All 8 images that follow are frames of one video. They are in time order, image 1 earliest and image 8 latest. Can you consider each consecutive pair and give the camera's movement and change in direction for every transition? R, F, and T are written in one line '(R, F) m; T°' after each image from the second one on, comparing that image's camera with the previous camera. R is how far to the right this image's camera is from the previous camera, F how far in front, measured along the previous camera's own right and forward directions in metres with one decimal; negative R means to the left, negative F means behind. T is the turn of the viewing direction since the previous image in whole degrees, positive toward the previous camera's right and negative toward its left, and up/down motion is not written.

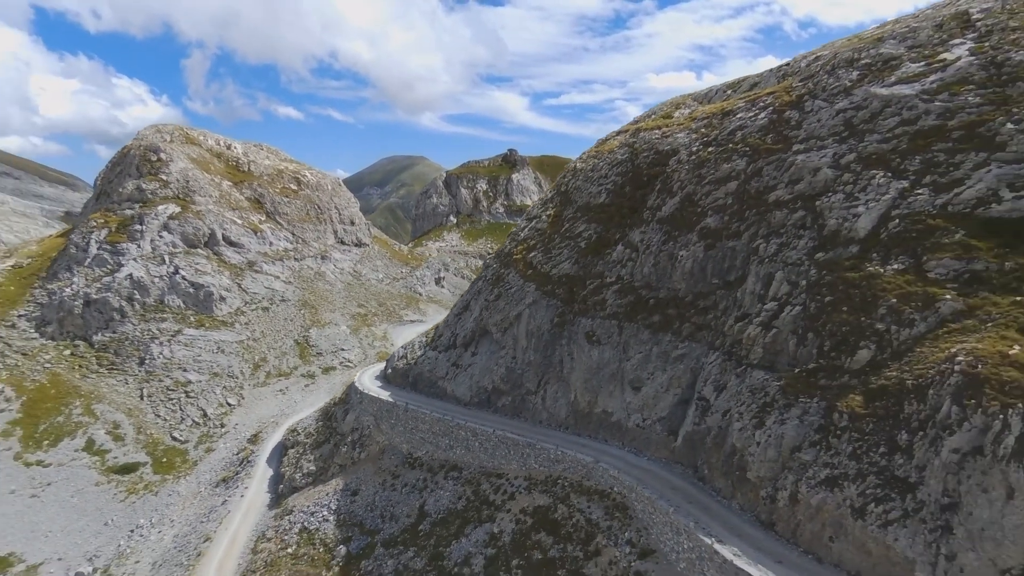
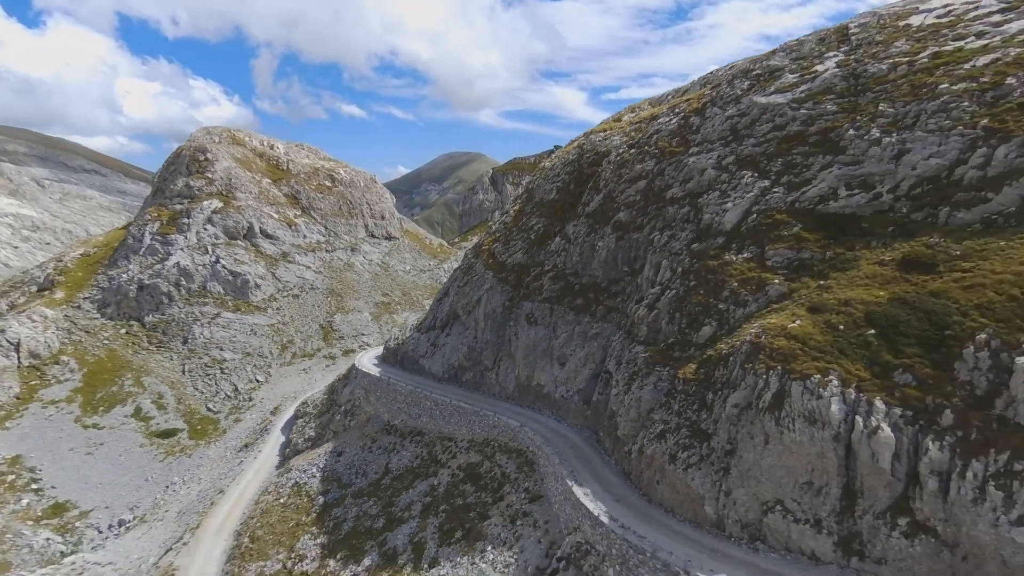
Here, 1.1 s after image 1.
(+8.6, -5.3) m; -5°
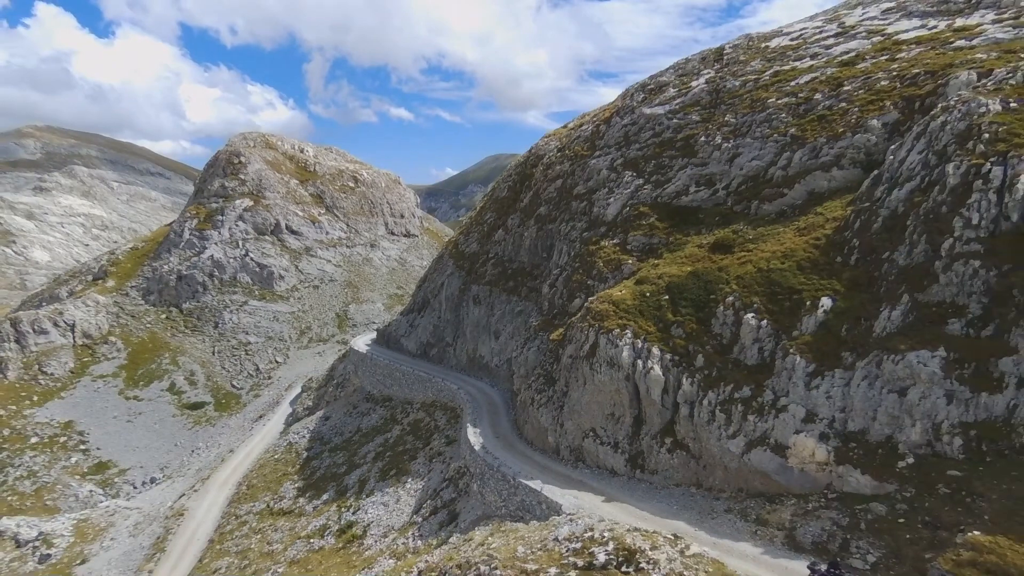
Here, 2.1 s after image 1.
(+8.9, -7.2) m; -4°
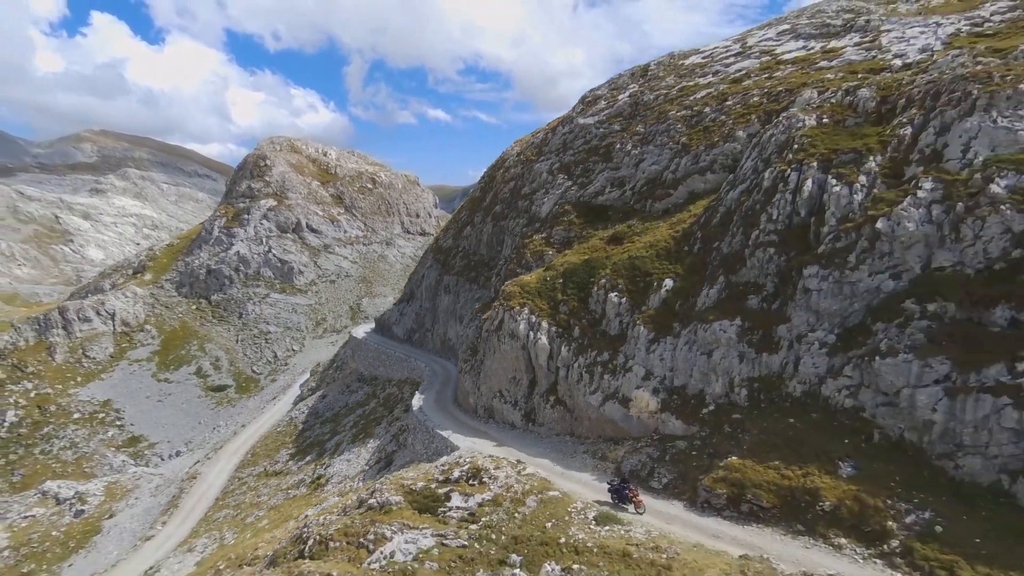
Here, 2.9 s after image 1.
(+7.1, -6.1) m; -3°
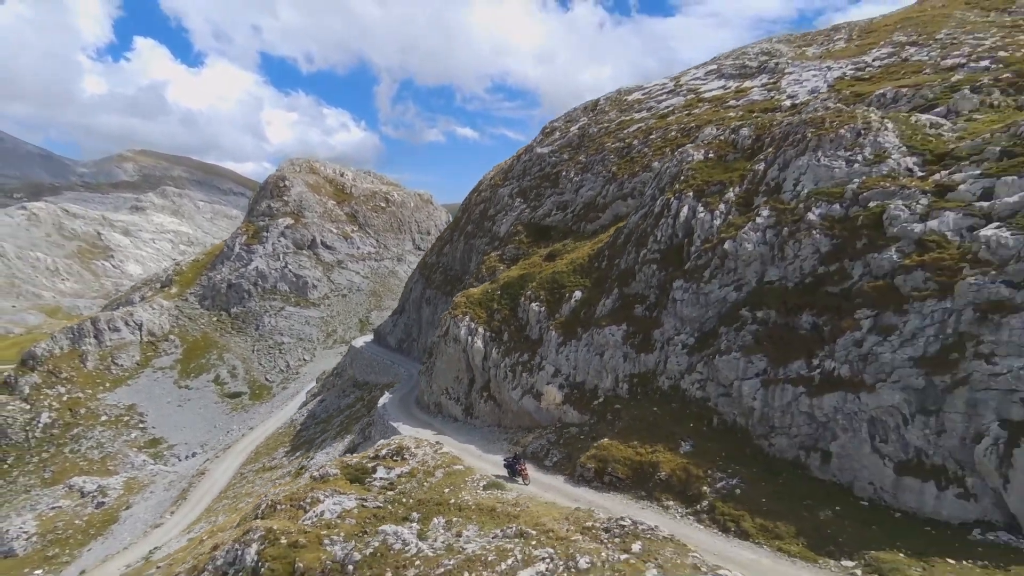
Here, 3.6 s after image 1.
(+5.8, -5.3) m; -3°
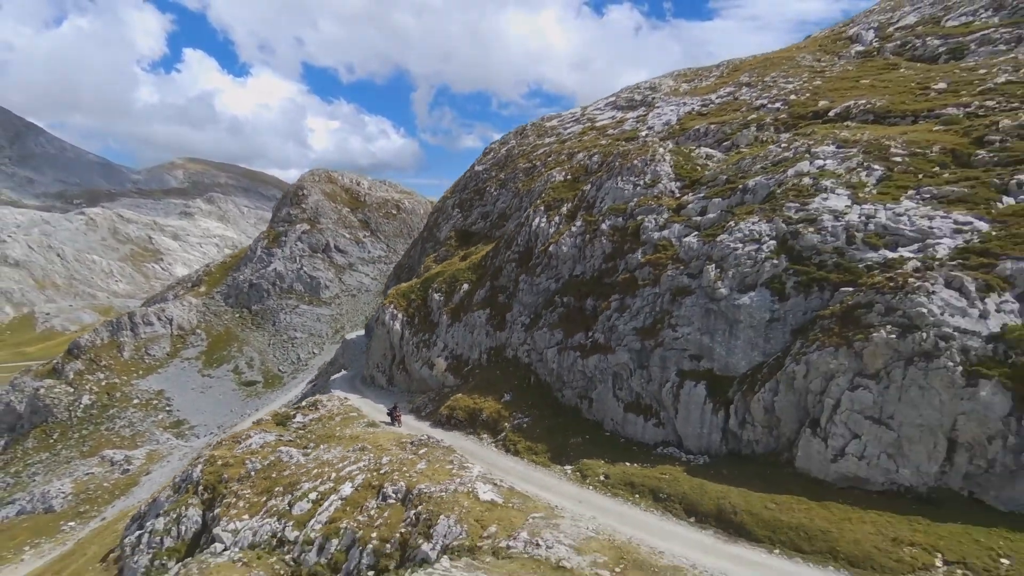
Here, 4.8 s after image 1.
(+10.4, -9.5) m; -4°
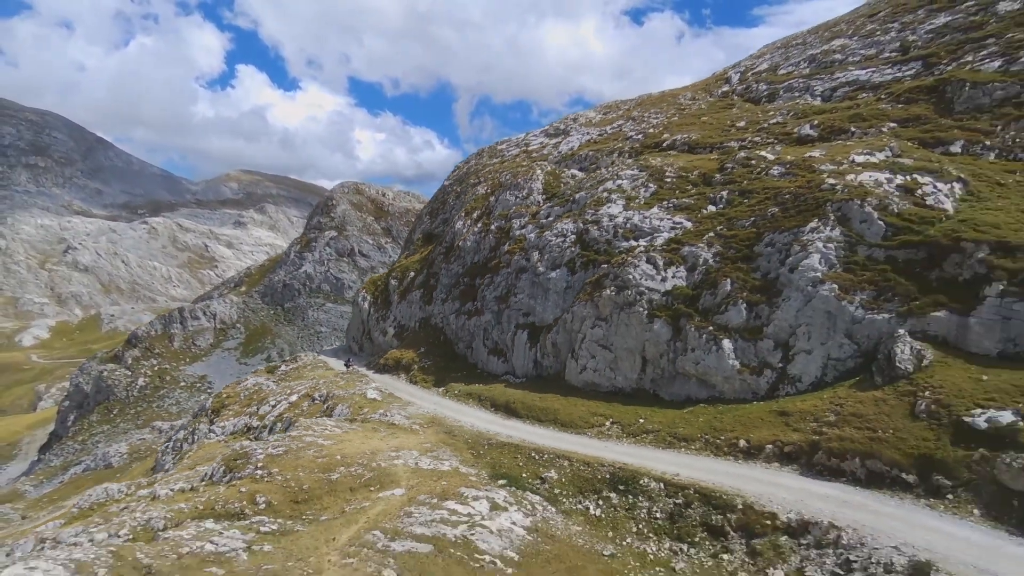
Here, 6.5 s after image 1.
(+10.9, -13.9) m; -4°
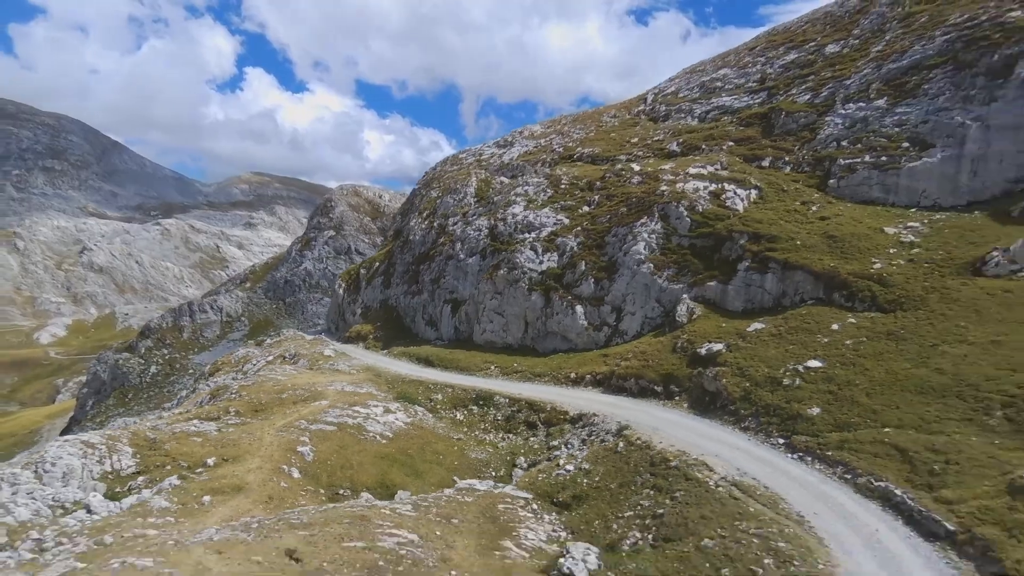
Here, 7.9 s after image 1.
(+7.3, -11.7) m; -1°
